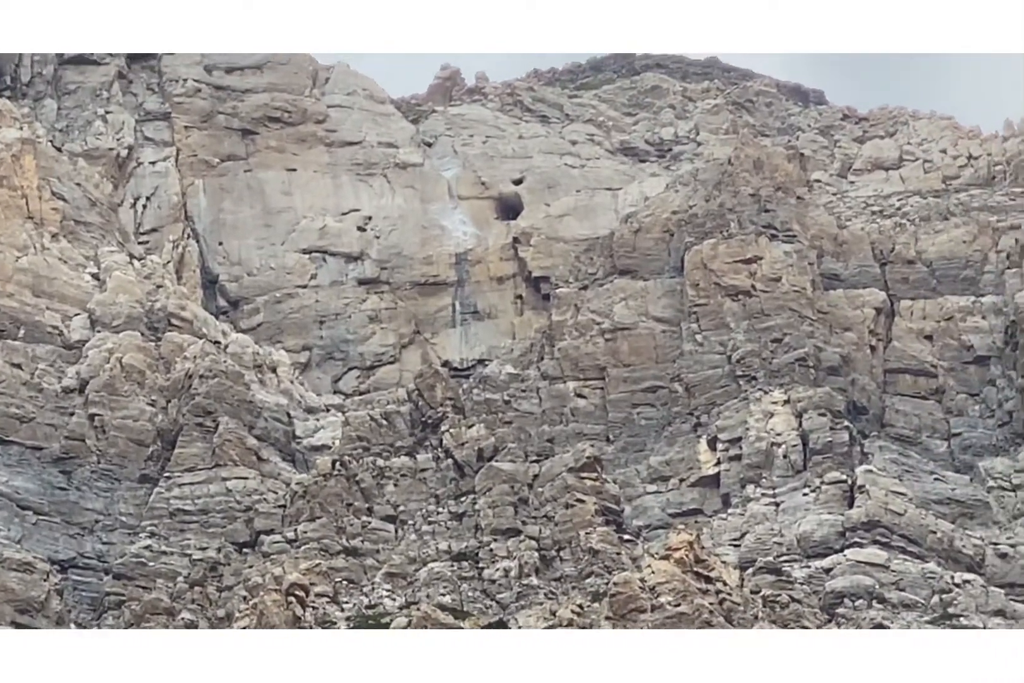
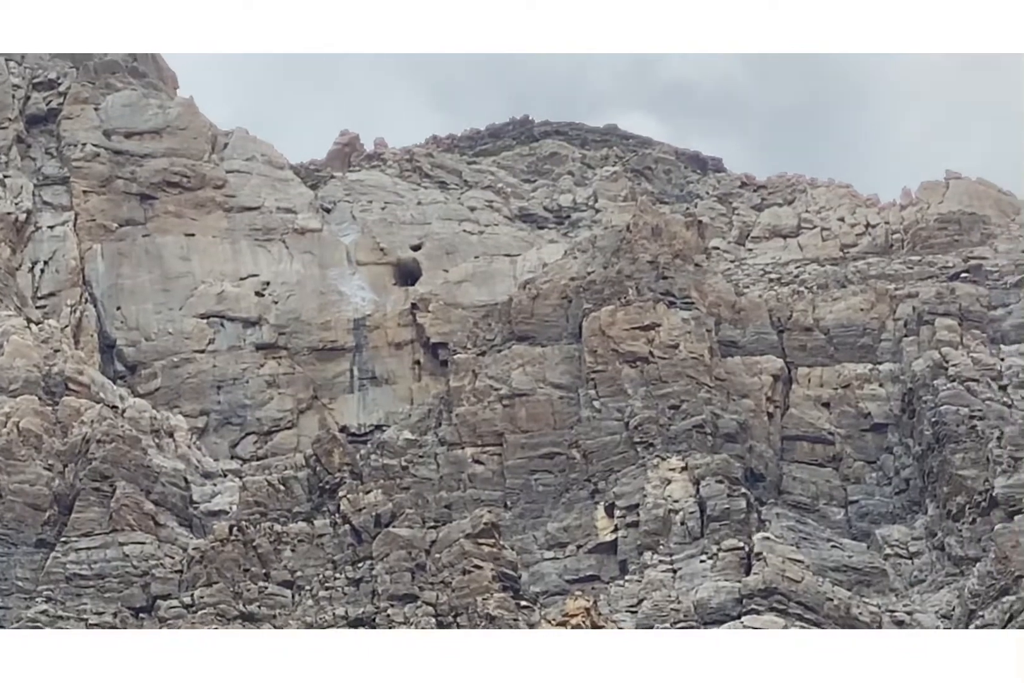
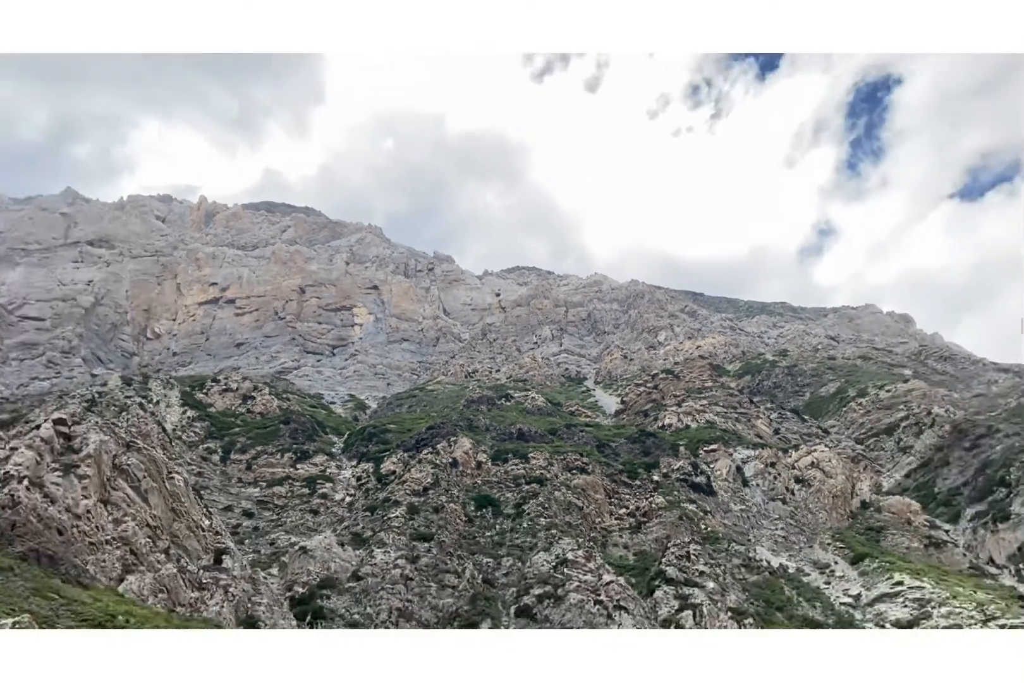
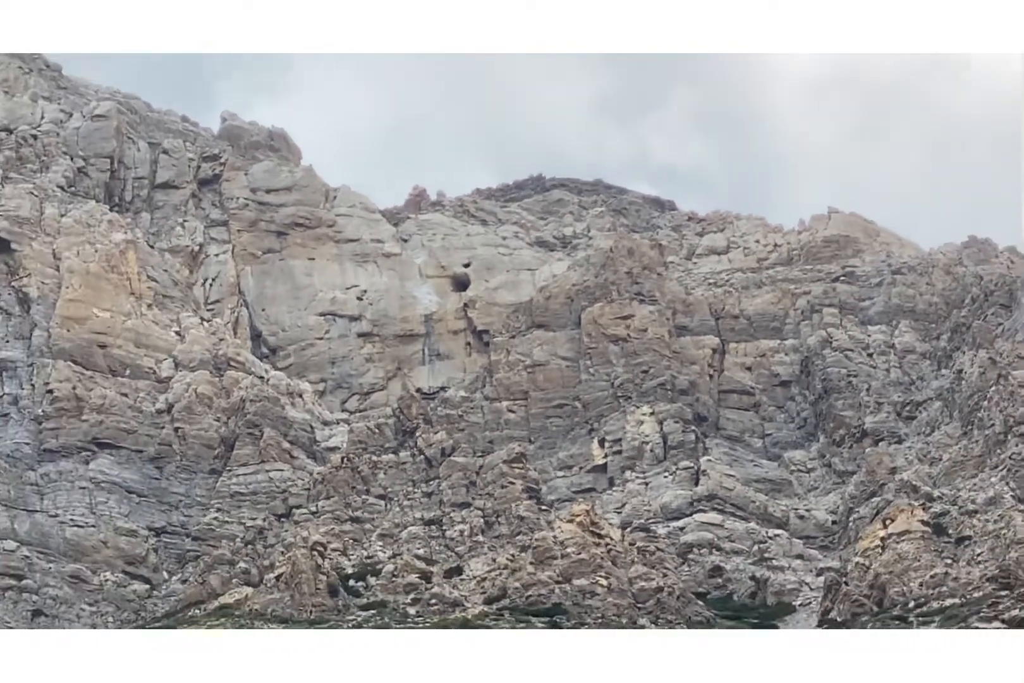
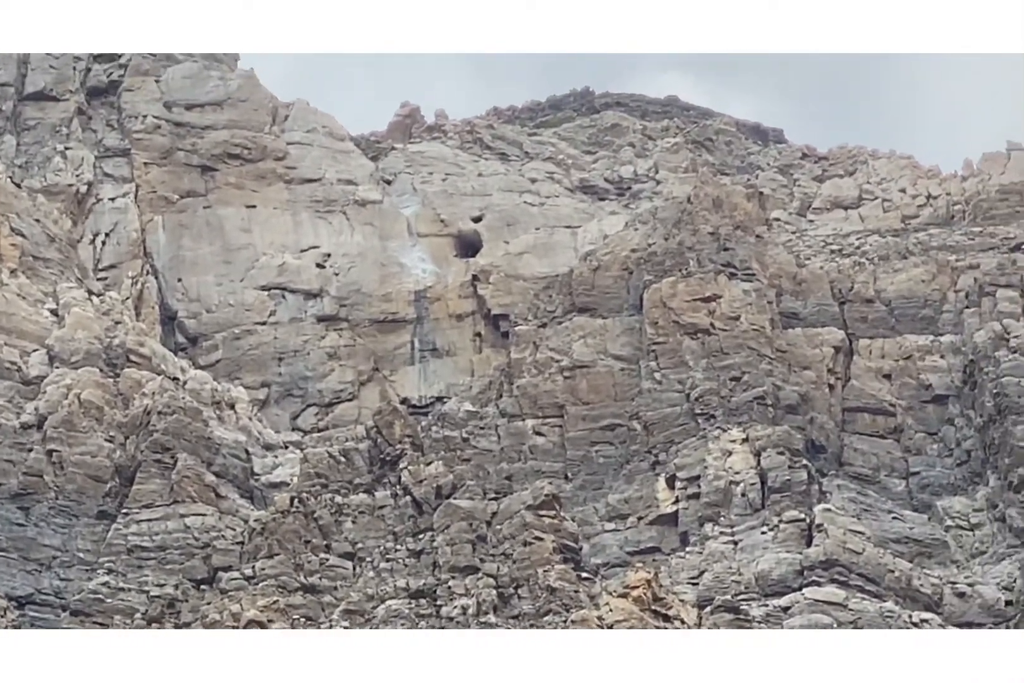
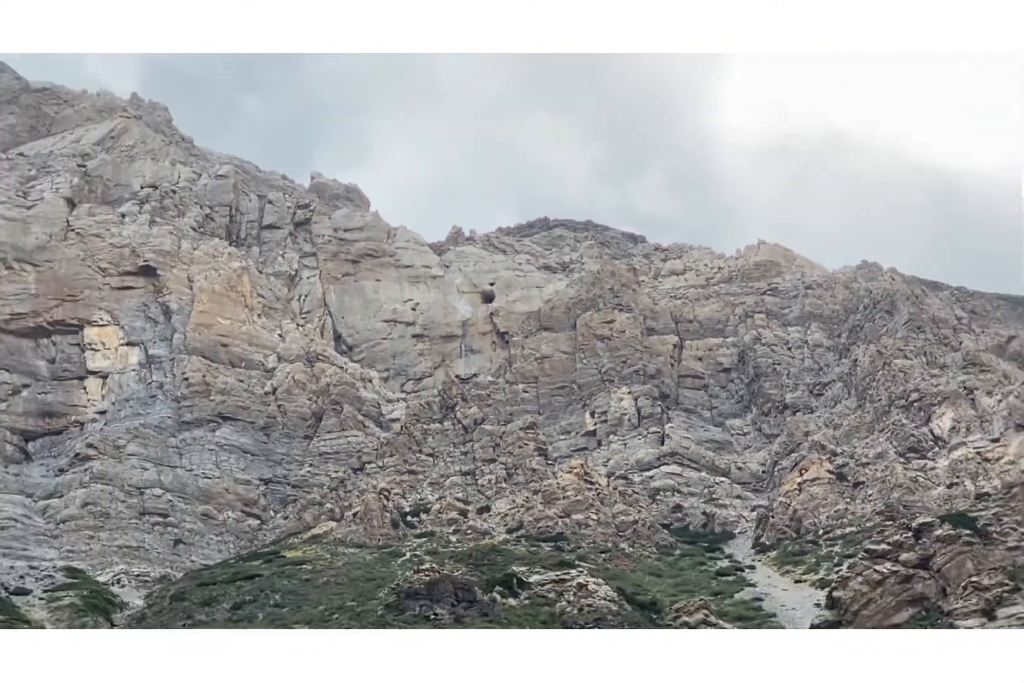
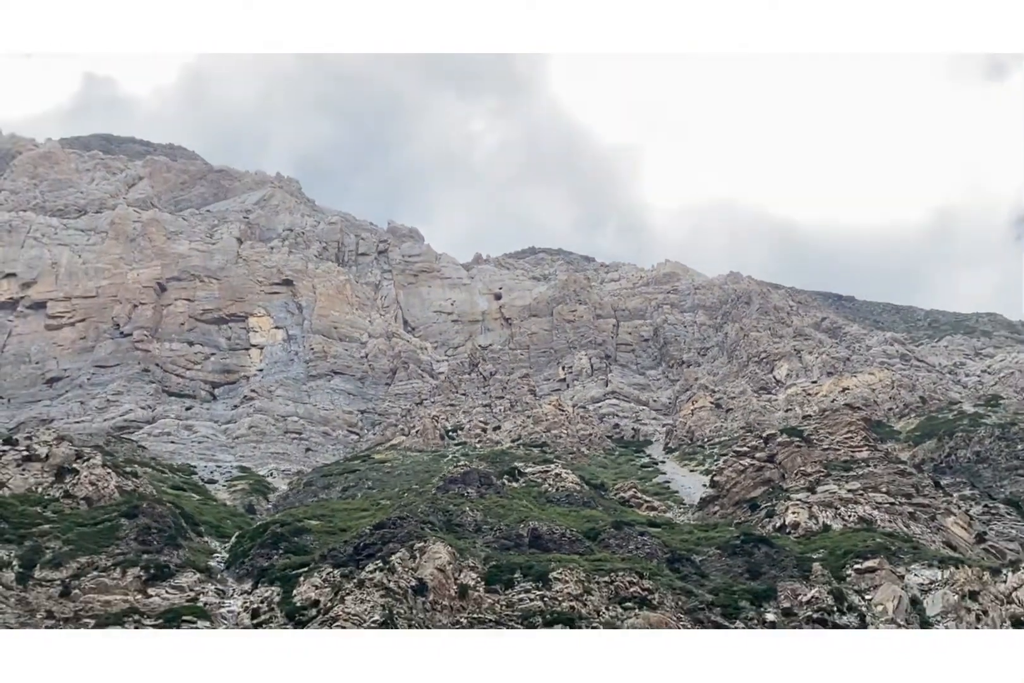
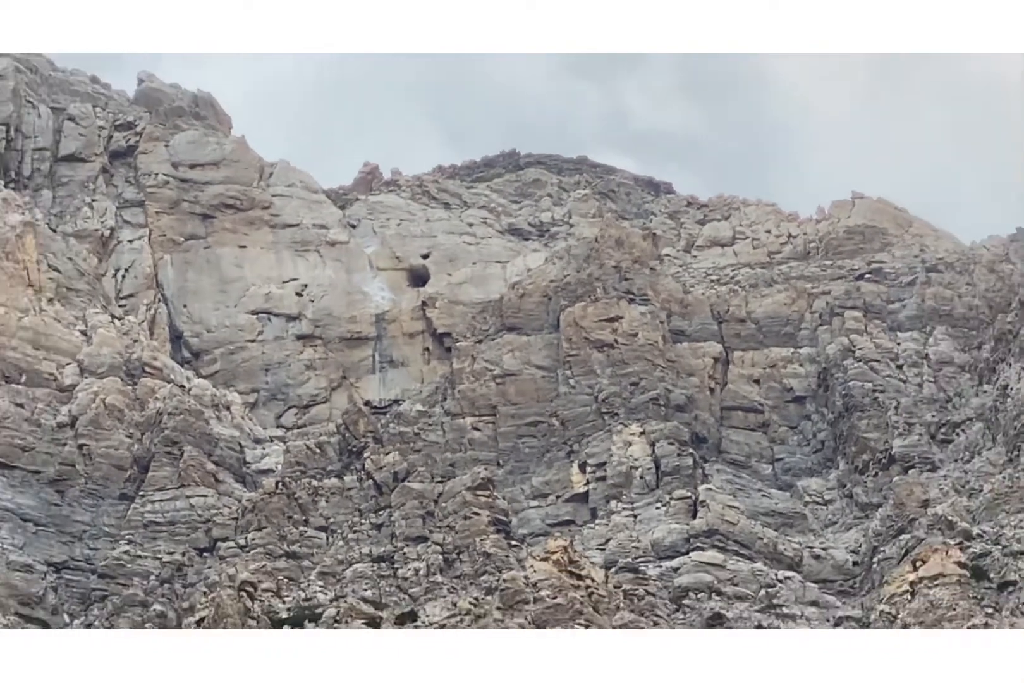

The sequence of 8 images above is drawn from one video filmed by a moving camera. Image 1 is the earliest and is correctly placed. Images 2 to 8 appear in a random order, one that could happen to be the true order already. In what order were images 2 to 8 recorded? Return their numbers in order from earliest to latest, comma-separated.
5, 2, 8, 4, 6, 7, 3
